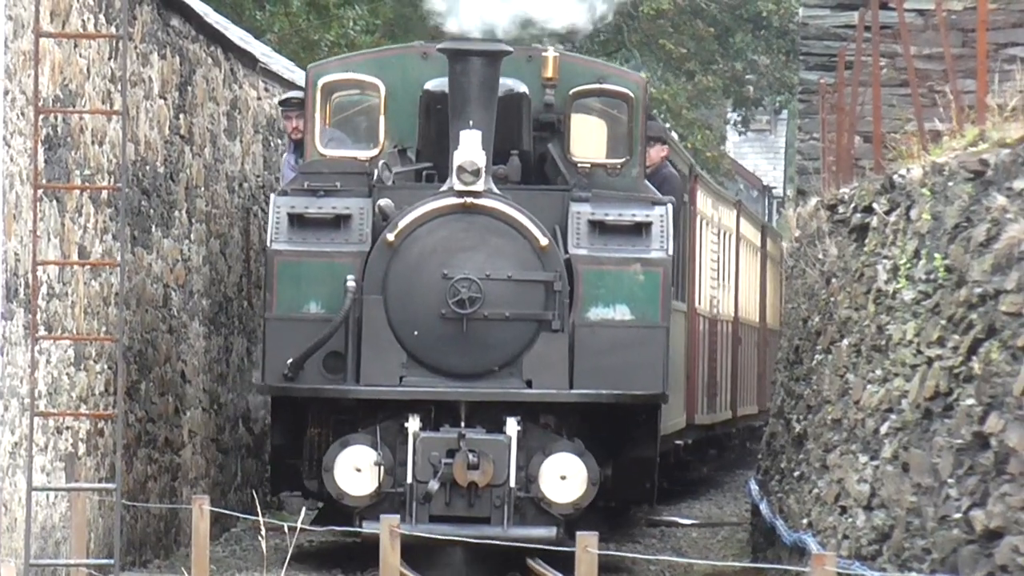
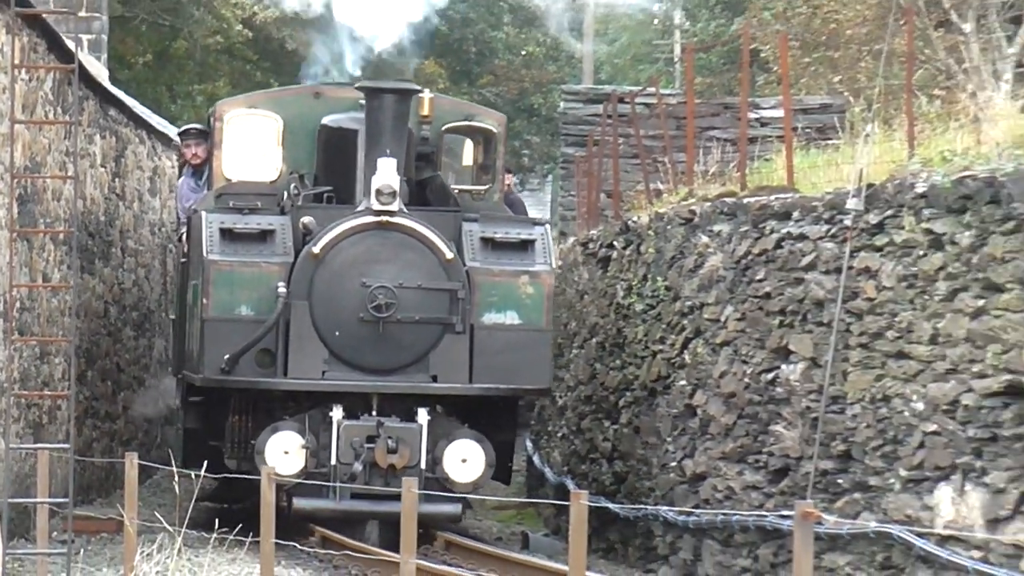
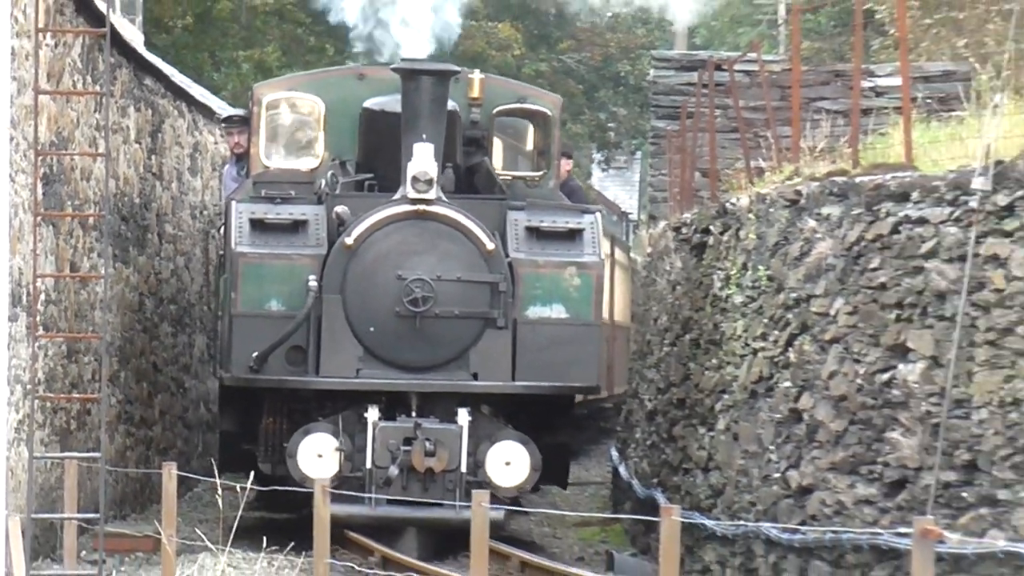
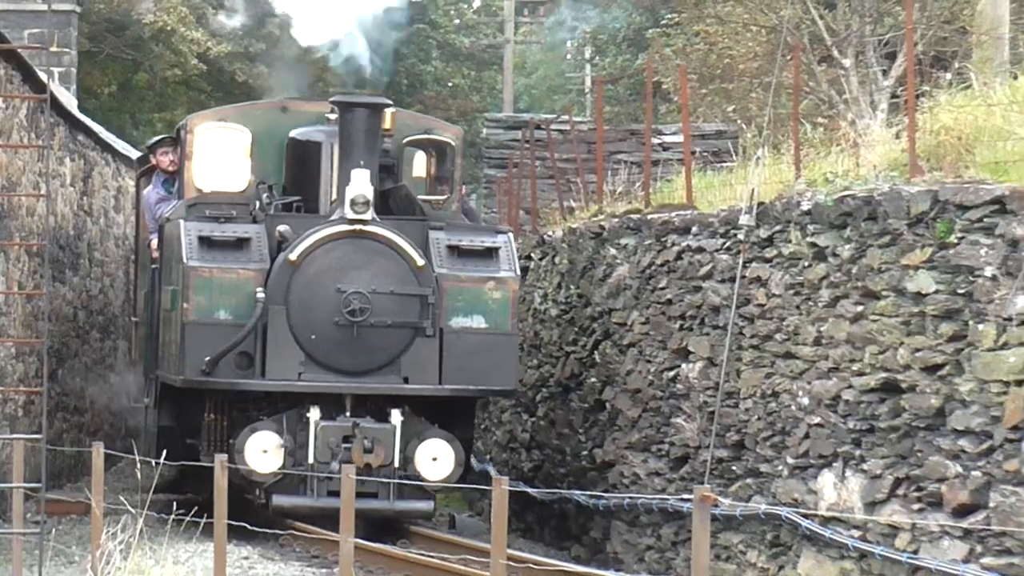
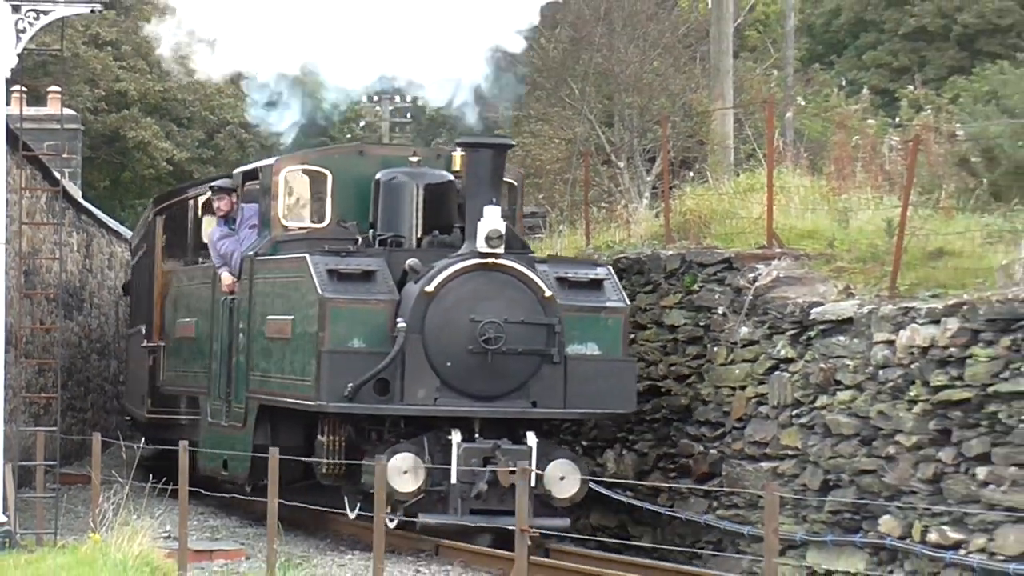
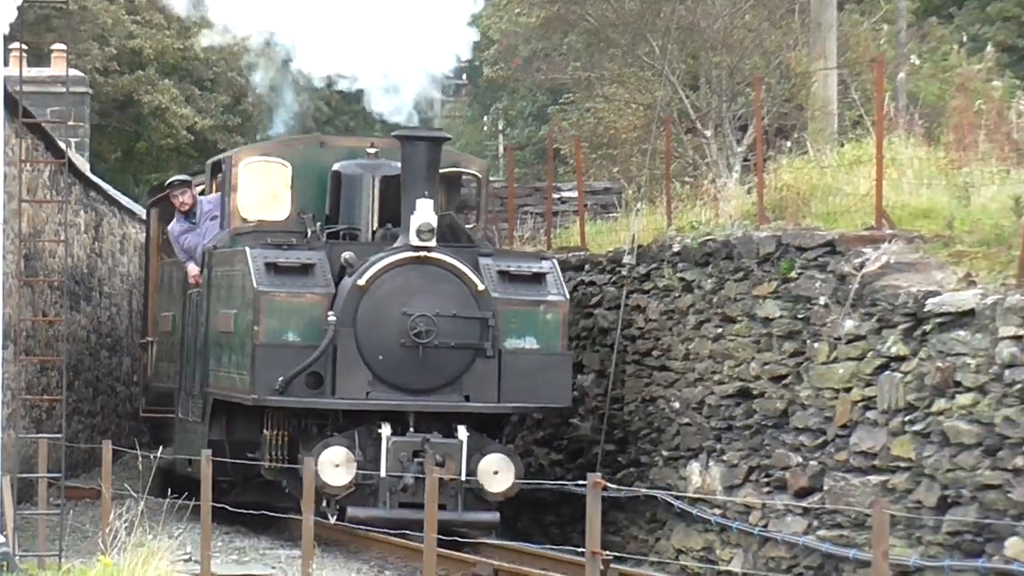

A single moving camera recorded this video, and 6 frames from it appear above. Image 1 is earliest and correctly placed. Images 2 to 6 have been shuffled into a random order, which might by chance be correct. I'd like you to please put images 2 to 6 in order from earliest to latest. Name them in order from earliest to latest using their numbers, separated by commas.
3, 2, 4, 6, 5
